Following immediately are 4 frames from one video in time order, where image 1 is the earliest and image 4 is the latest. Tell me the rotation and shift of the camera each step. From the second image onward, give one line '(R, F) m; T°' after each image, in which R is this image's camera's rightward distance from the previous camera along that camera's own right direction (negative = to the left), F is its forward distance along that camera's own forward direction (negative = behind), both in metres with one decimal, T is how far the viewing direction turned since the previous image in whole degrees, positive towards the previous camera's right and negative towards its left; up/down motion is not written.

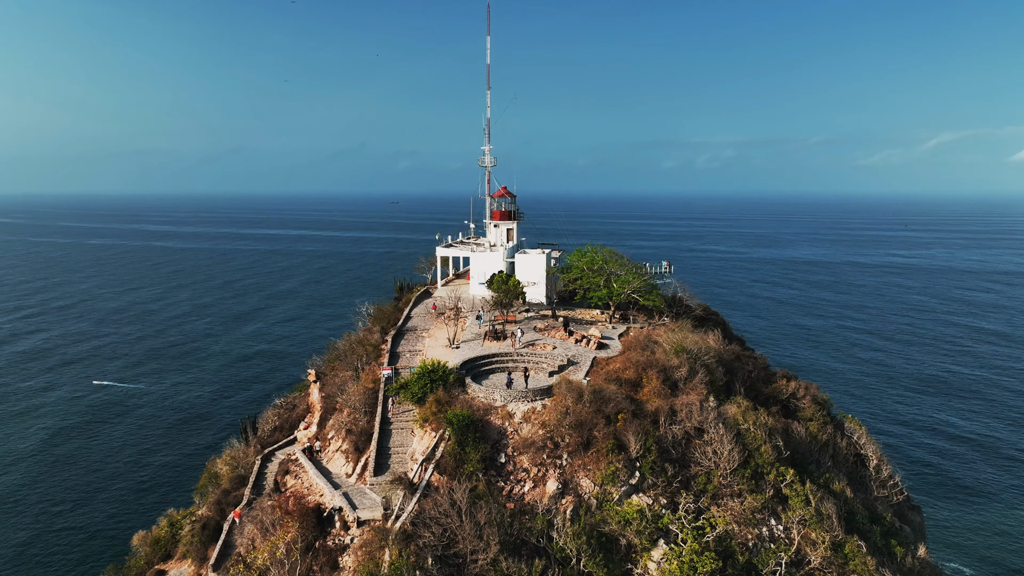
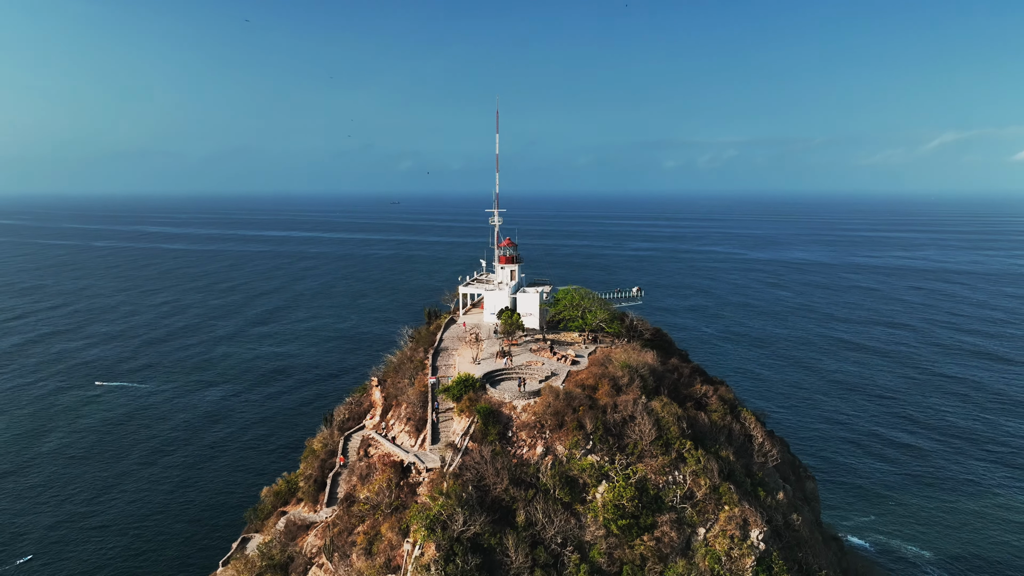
(0.0, -3.8) m; 0°
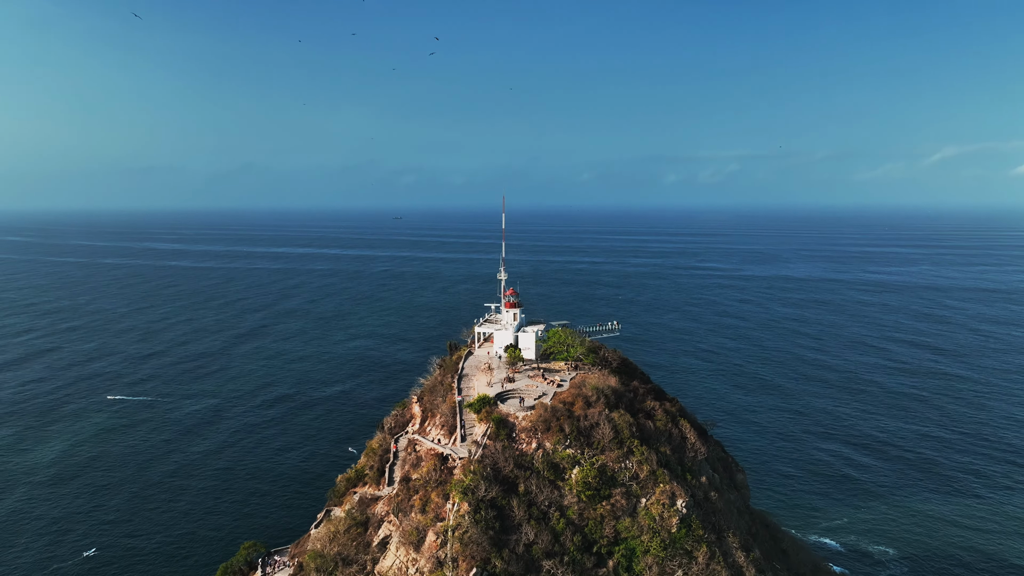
(0.0, -4.7) m; 0°
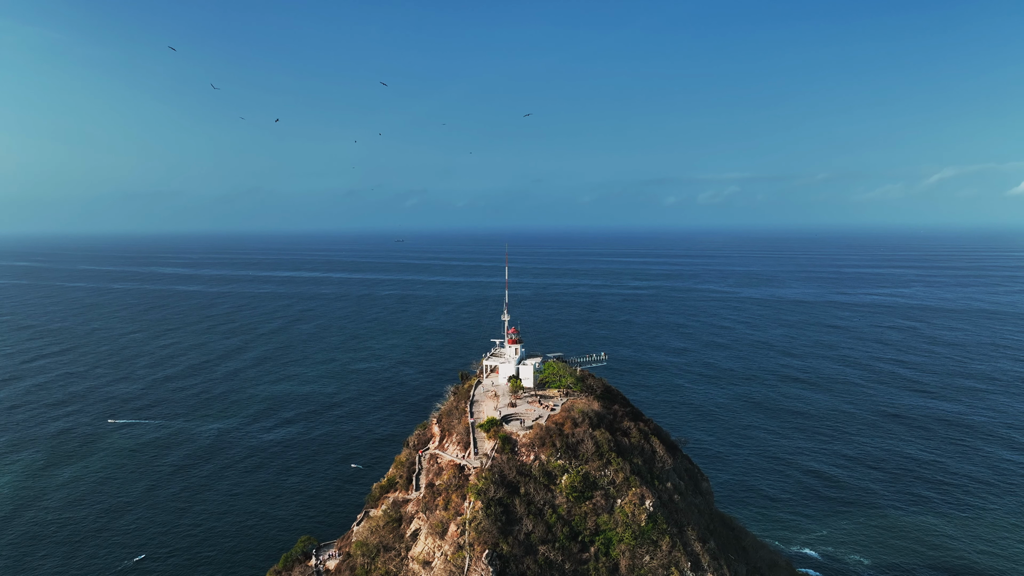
(0.0, -4.0) m; 0°
